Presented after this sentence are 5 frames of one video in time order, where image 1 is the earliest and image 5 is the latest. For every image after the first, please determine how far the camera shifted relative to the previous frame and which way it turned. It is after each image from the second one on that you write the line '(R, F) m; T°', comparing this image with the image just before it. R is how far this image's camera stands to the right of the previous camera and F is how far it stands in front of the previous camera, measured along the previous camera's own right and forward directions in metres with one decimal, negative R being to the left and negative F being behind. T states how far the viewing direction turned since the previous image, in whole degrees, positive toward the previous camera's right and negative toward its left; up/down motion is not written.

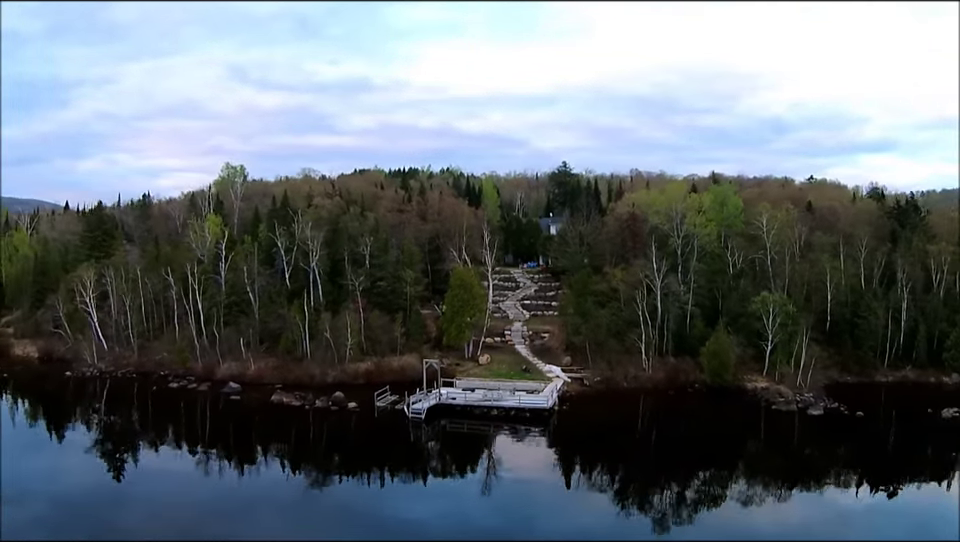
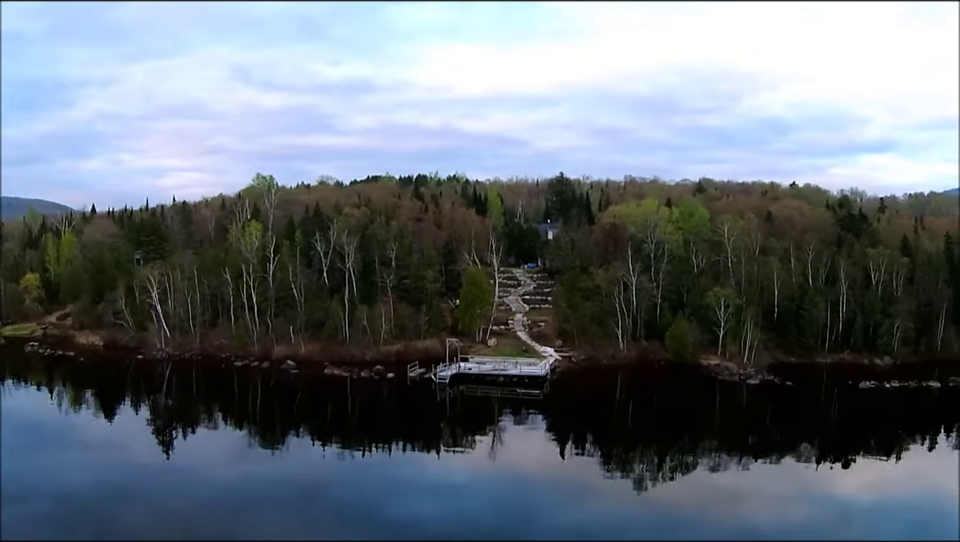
(0.0, -0.9) m; 0°
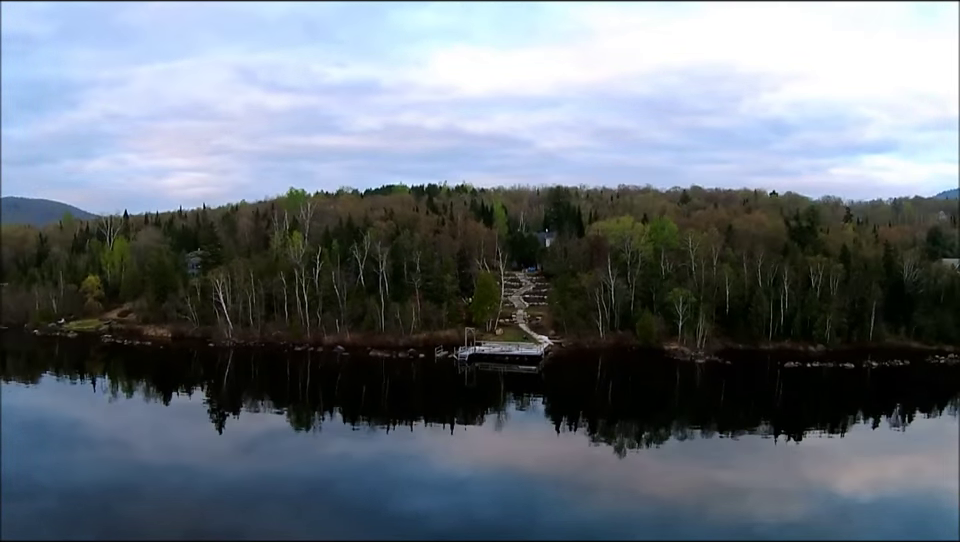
(-0.1, -1.2) m; 0°
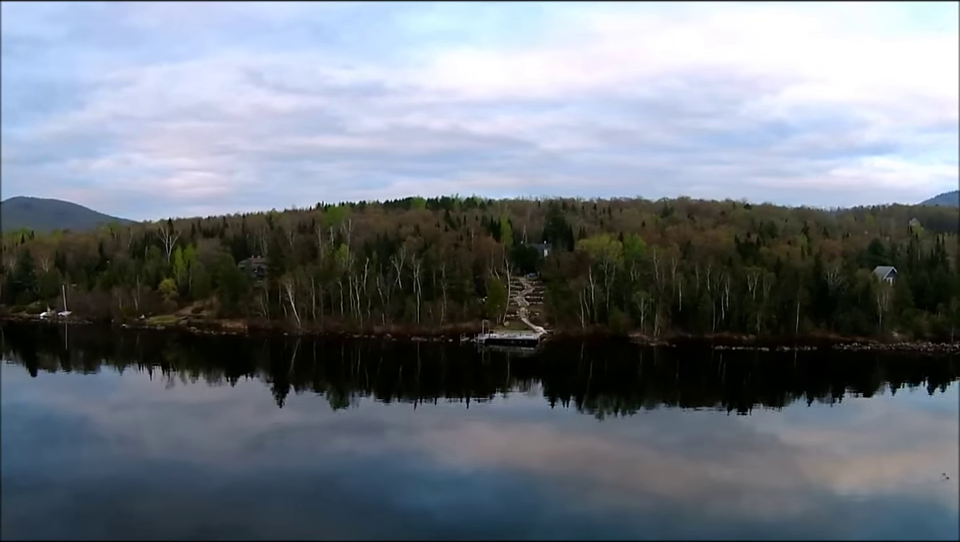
(-0.1, -2.0) m; 0°
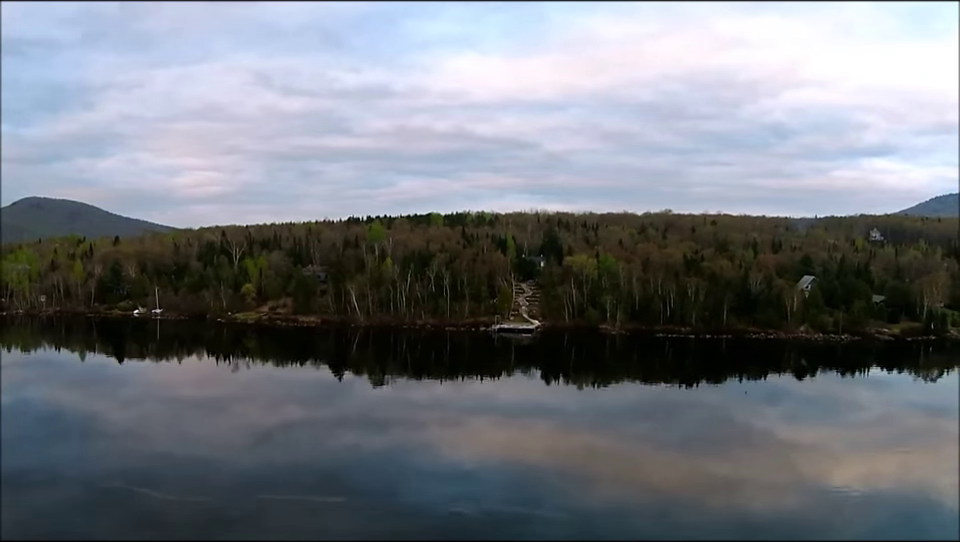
(-0.2, -3.2) m; 0°
